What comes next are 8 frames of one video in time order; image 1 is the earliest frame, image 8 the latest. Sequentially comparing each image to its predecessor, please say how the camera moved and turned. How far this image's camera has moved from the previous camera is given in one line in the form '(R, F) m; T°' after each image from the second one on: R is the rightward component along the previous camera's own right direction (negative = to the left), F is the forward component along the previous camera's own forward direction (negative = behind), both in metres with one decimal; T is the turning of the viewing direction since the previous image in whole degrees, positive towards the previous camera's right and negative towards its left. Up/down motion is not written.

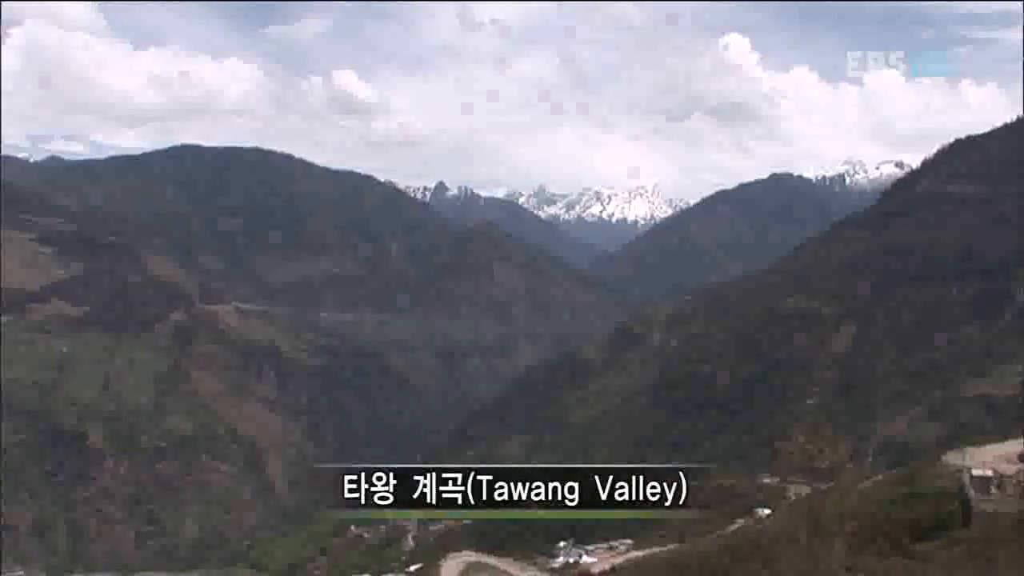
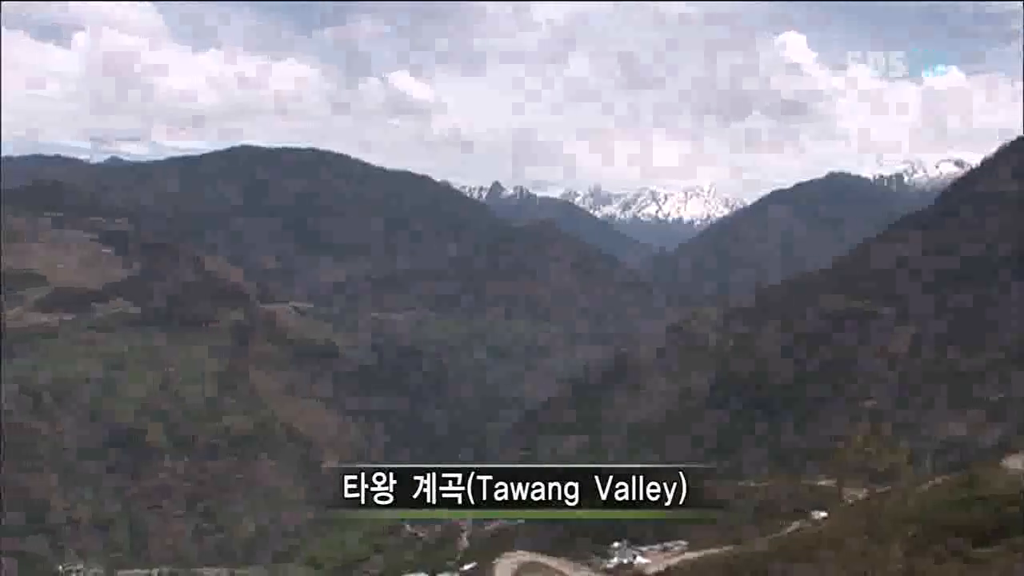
(0.0, -0.1) m; -3°
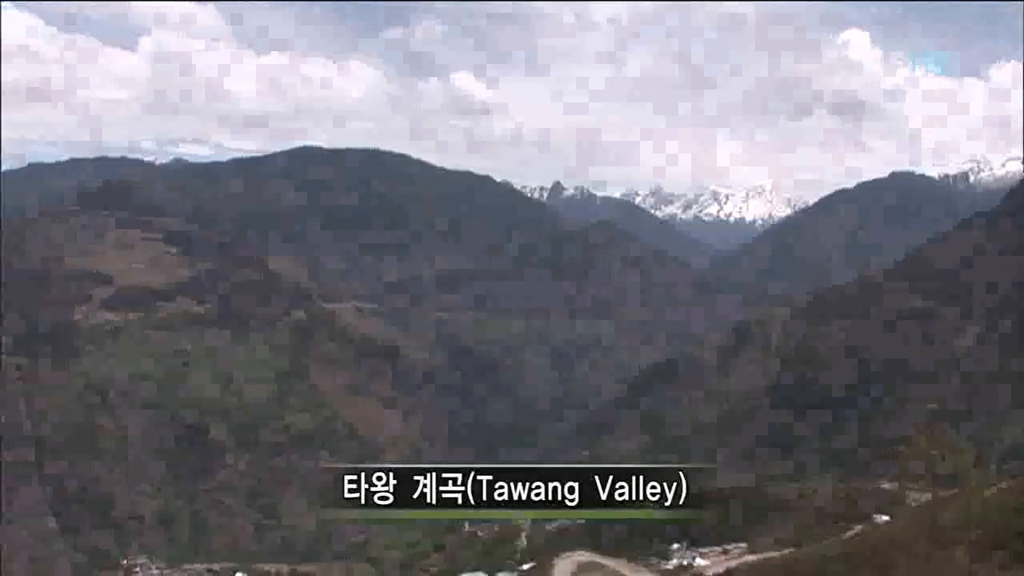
(+0.3, +0.1) m; -3°
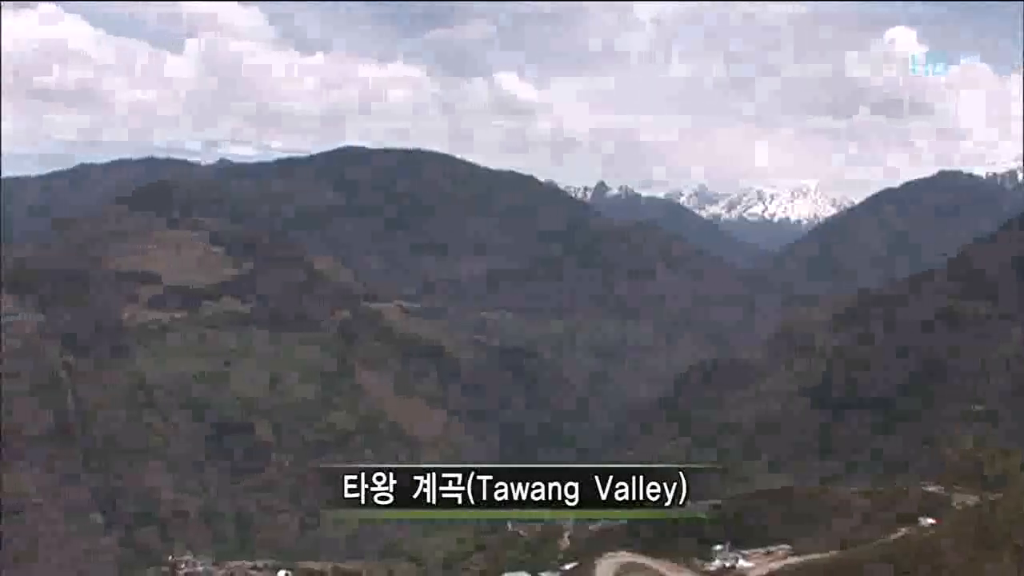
(+0.5, -0.1) m; -2°
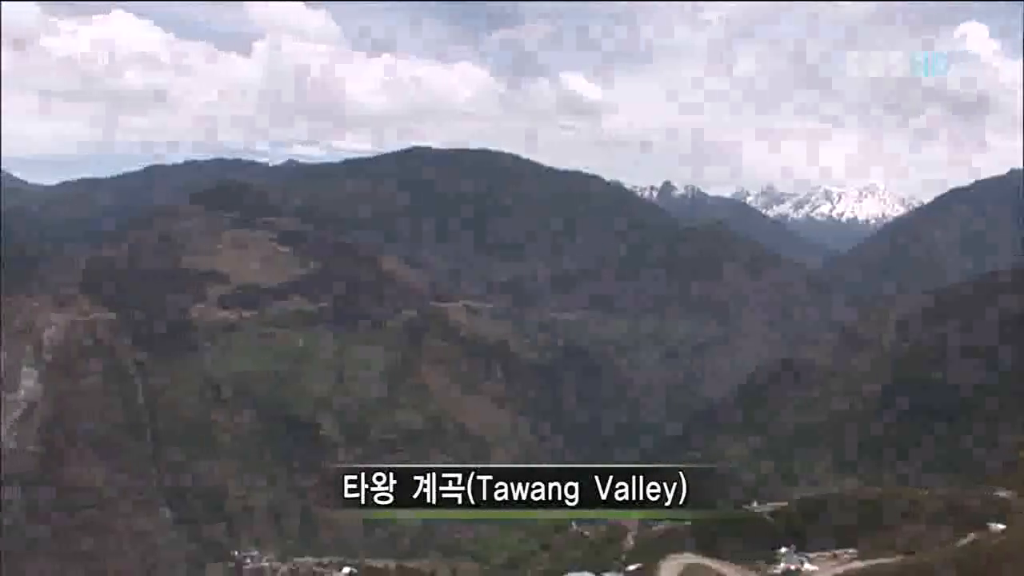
(+0.8, -0.2) m; -3°
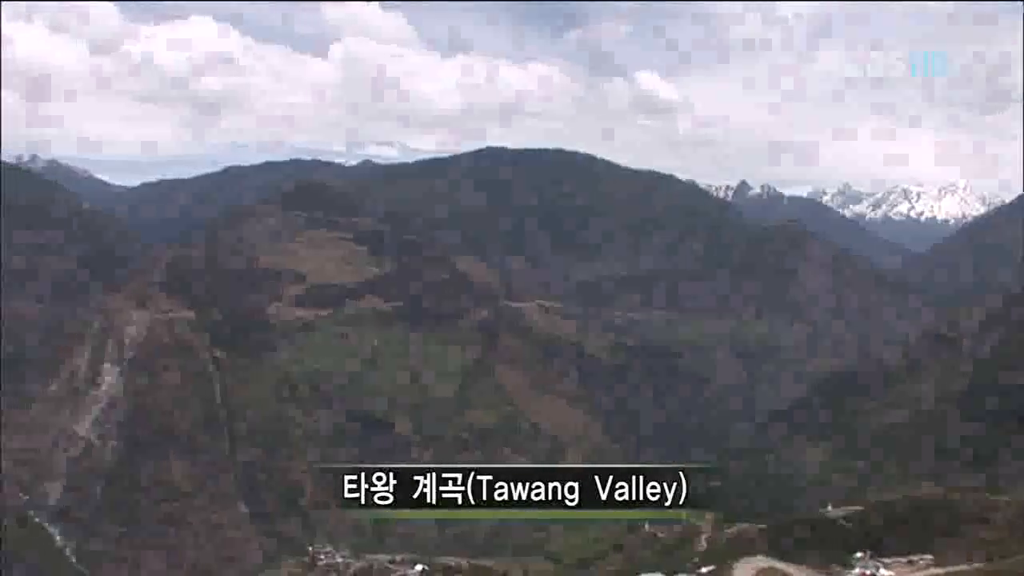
(+0.2, -0.3) m; -3°
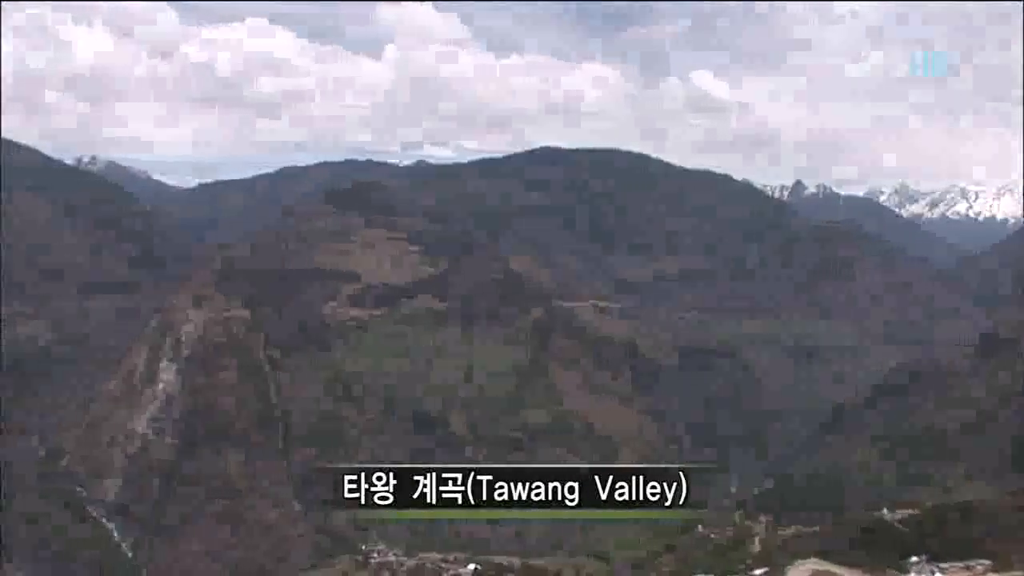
(-0.1, -0.2) m; -2°
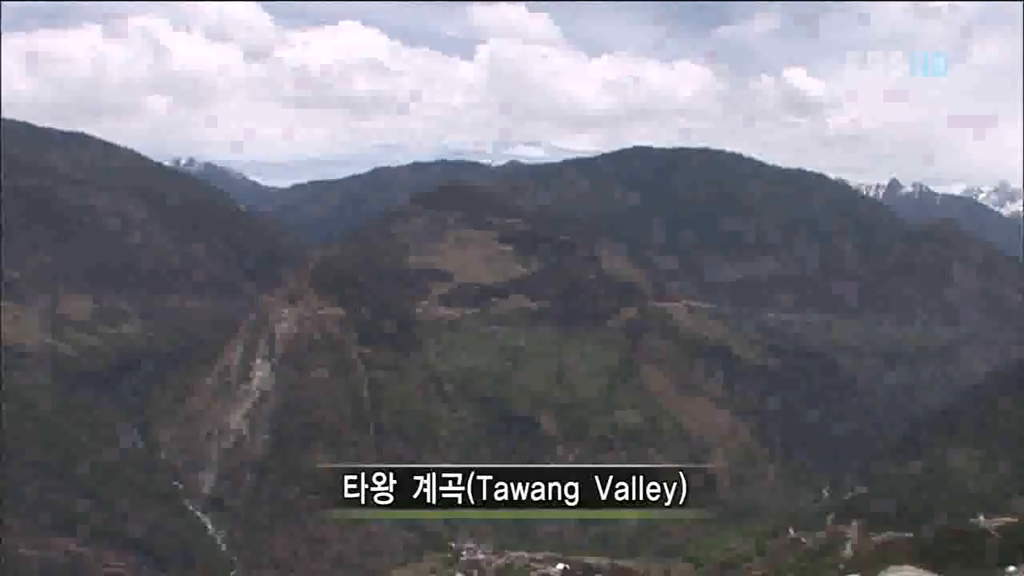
(0.0, -0.2) m; -4°
